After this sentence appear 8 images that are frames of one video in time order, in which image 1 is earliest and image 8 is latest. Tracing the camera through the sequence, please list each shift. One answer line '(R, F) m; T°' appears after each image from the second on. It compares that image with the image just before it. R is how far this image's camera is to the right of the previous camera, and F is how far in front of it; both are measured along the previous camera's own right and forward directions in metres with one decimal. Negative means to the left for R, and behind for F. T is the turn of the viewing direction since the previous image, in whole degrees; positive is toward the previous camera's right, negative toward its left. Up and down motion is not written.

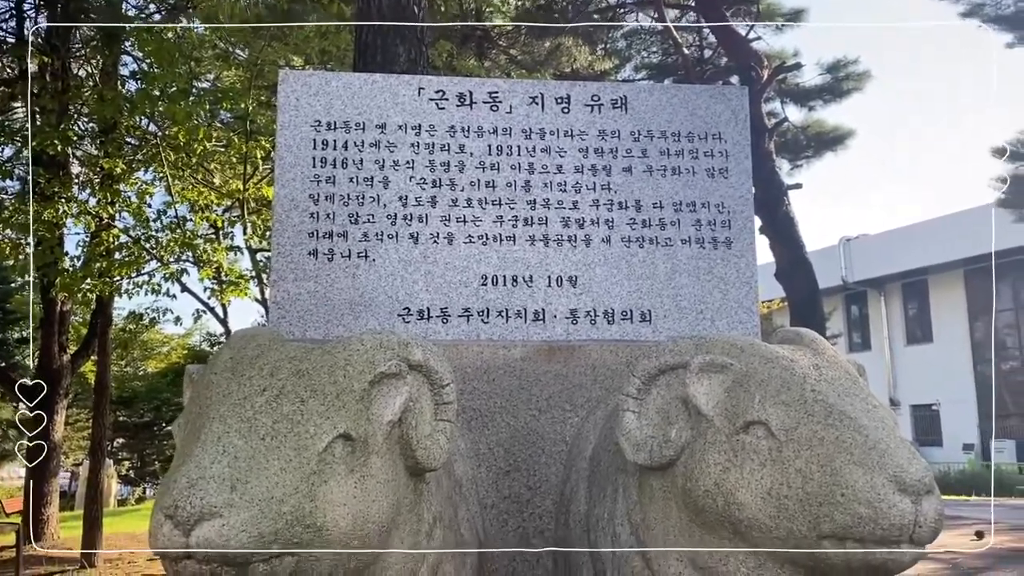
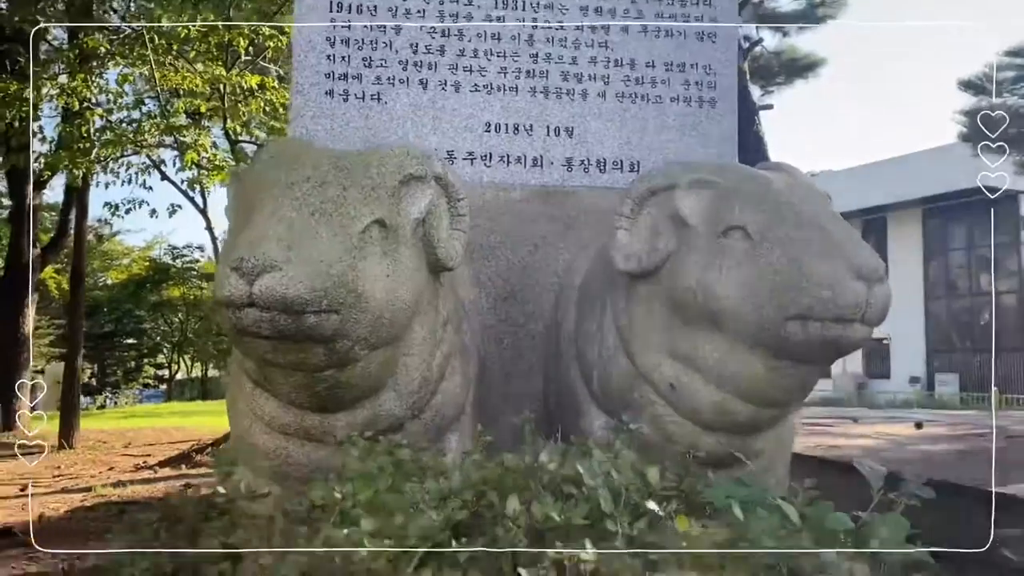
(-0.1, -0.1) m; +4°
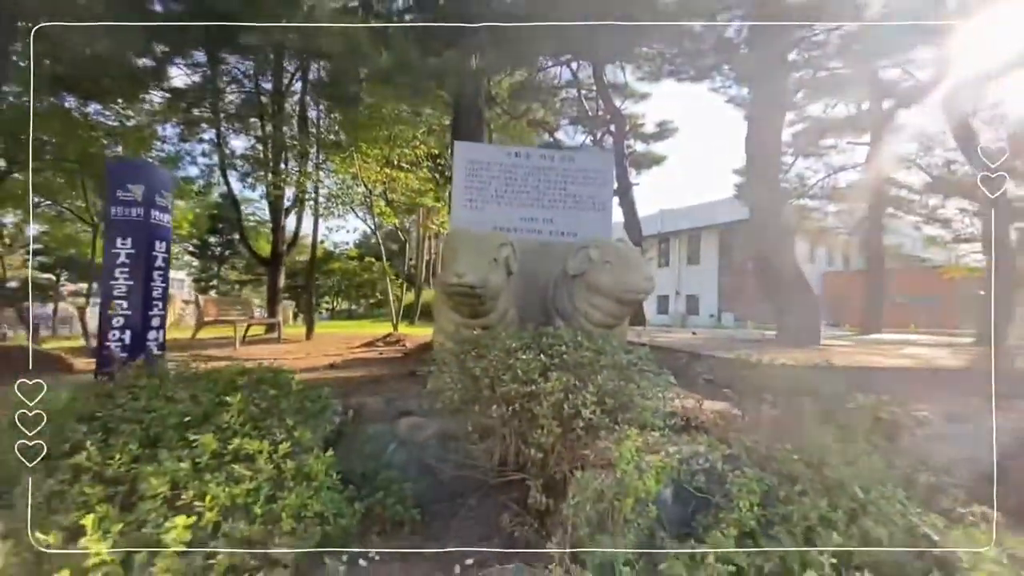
(-0.2, -1.1) m; +5°
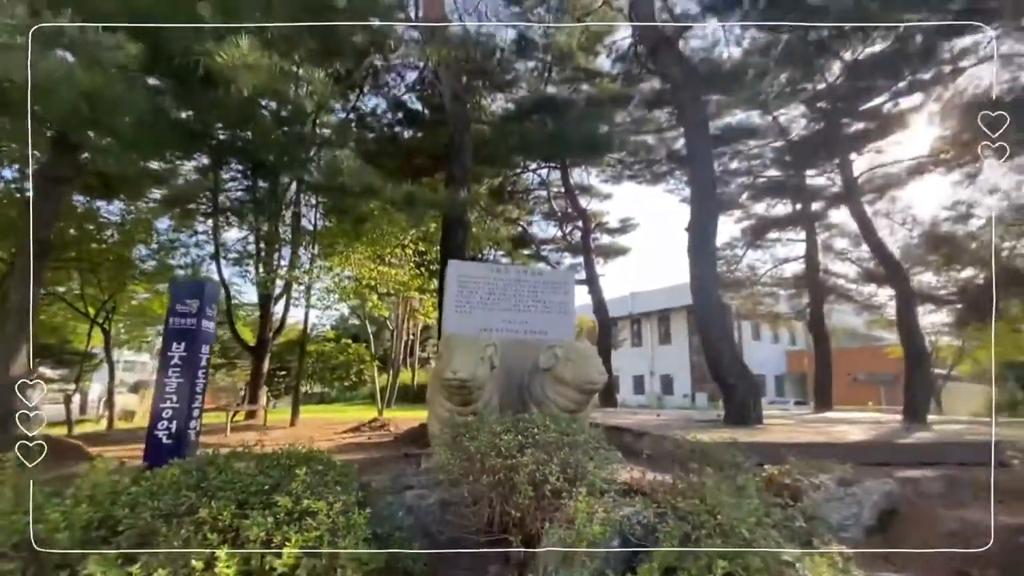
(0.0, -0.5) m; +3°
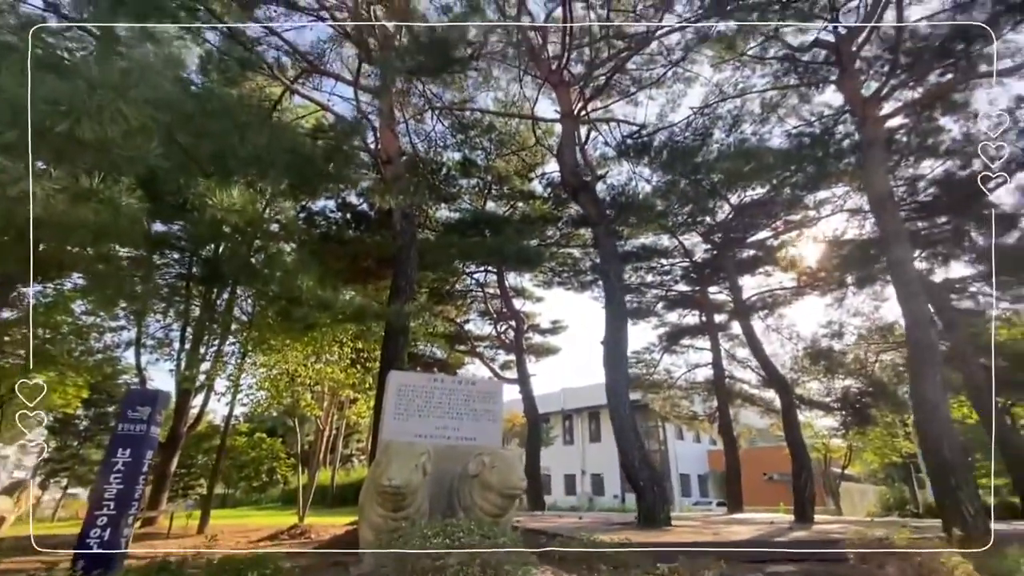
(0.0, -0.4) m; +8°
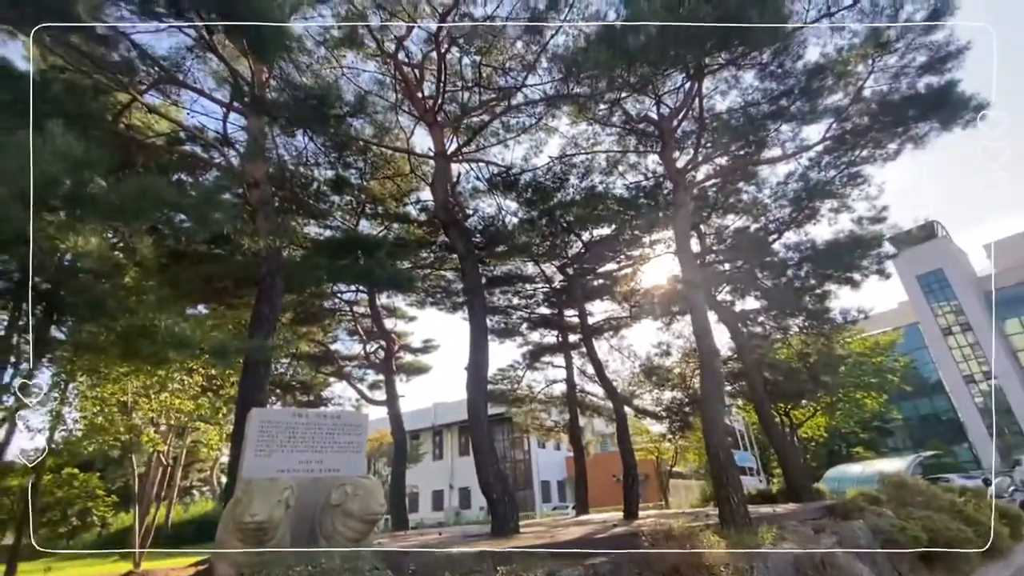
(0.0, -0.4) m; +15°
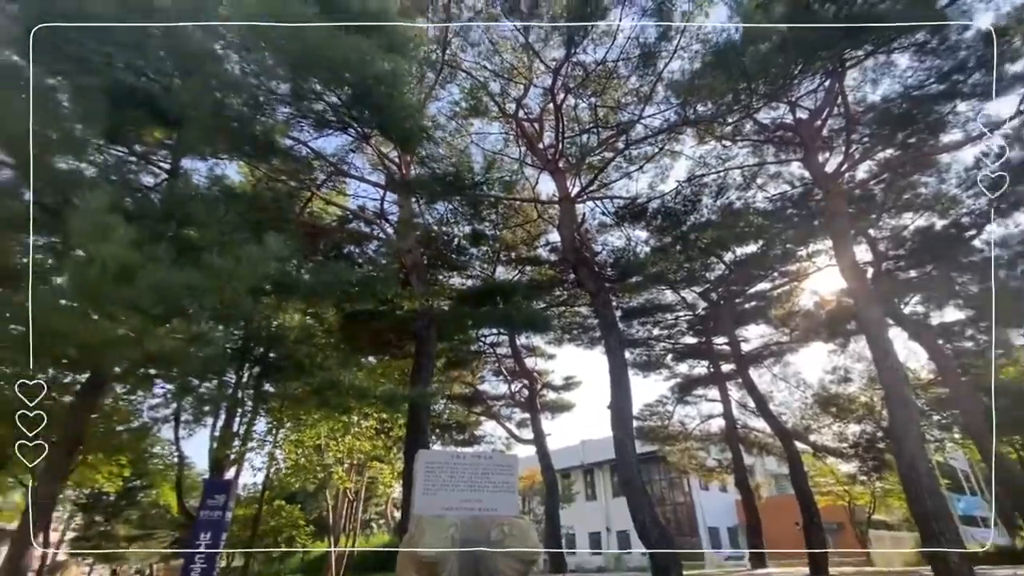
(0.0, -0.1) m; -16°
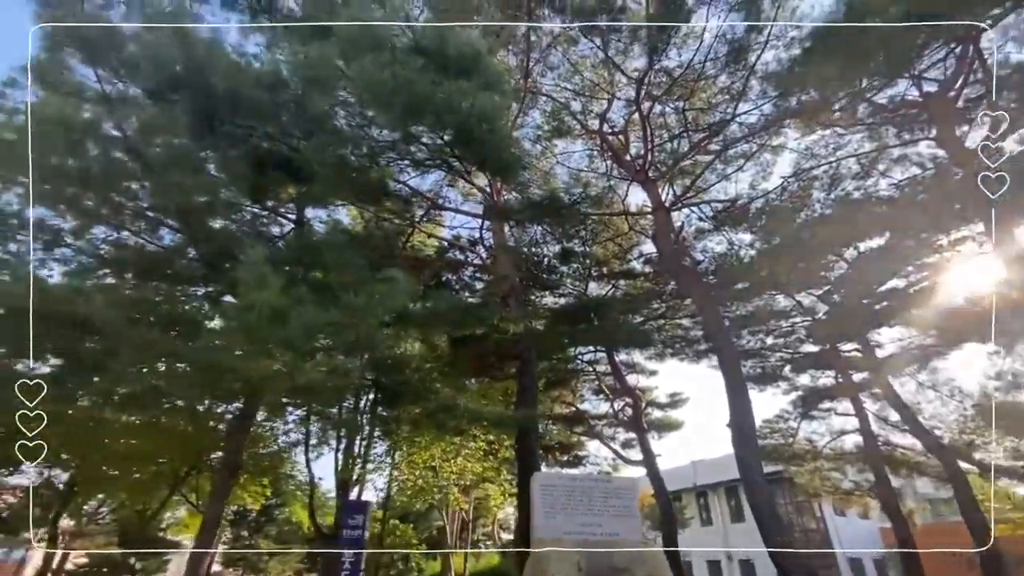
(-0.1, 0.0) m; -11°
